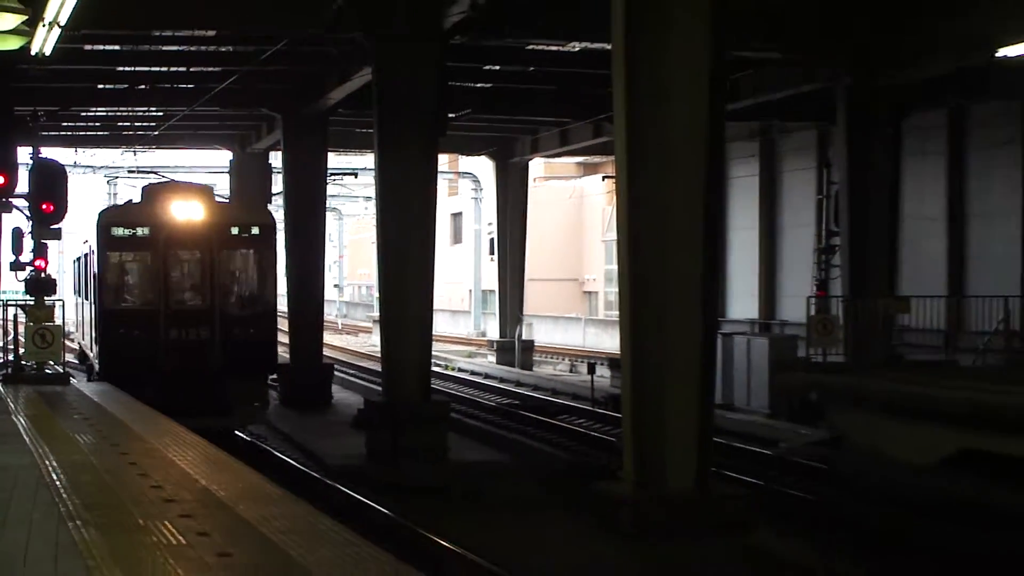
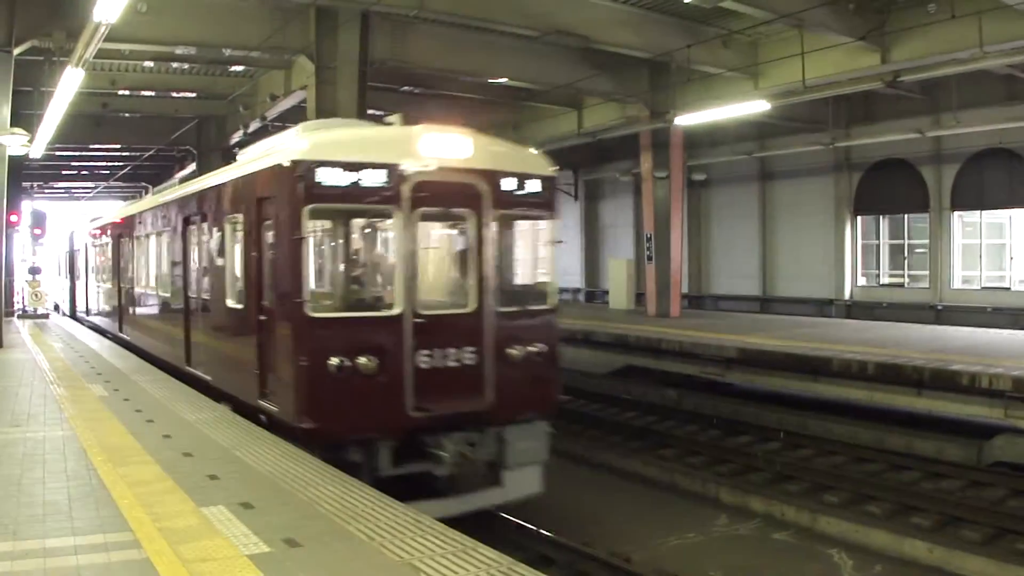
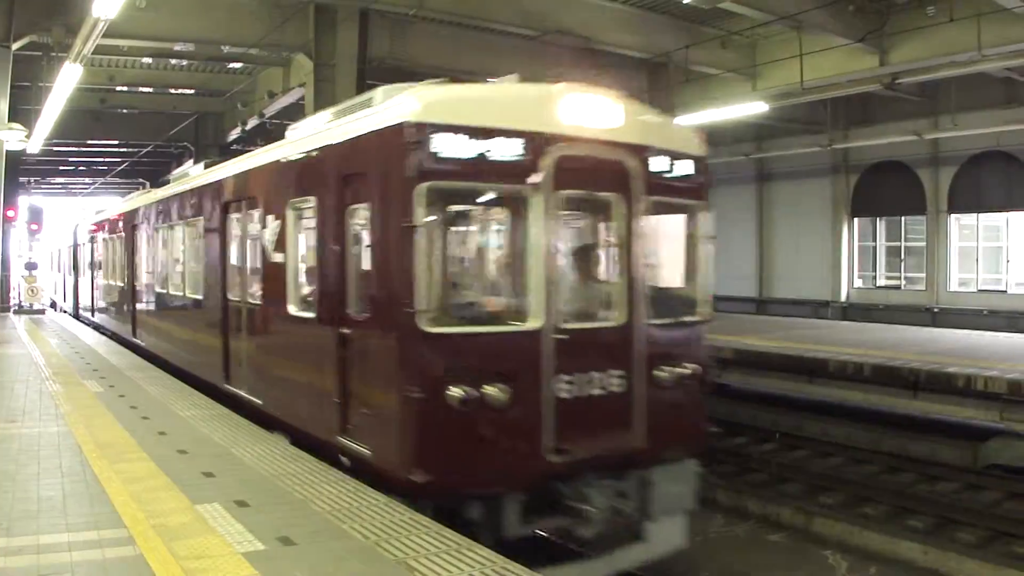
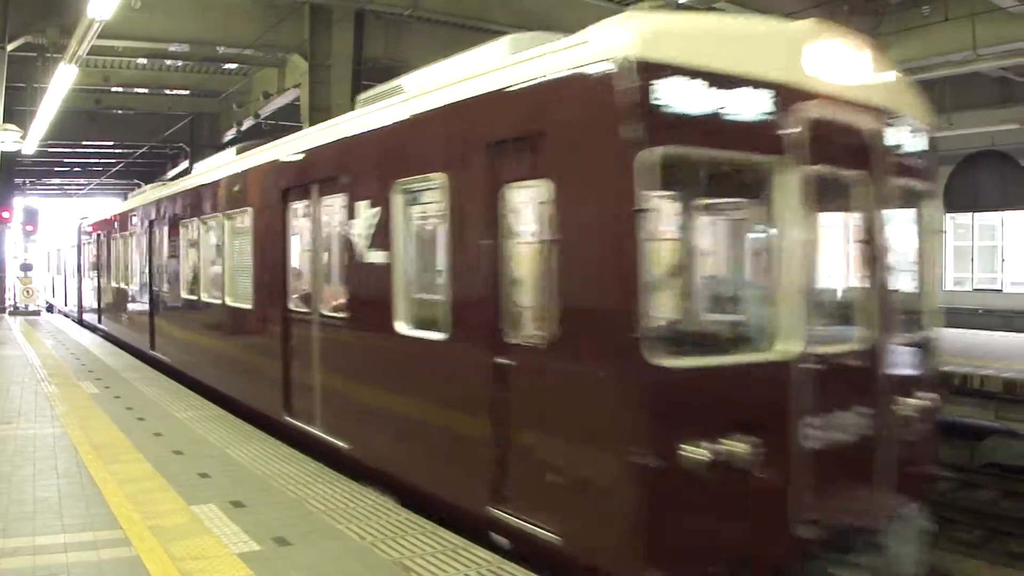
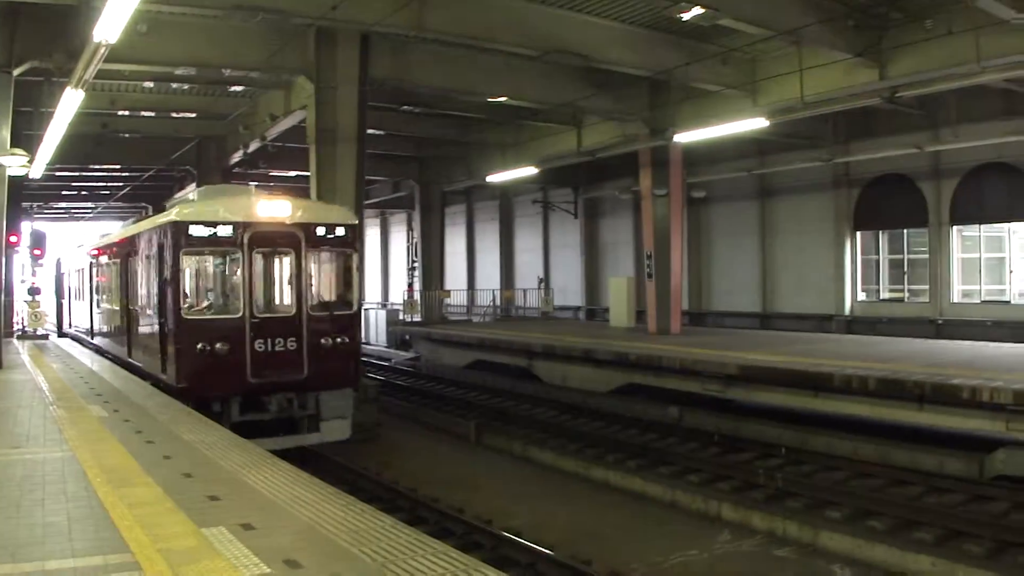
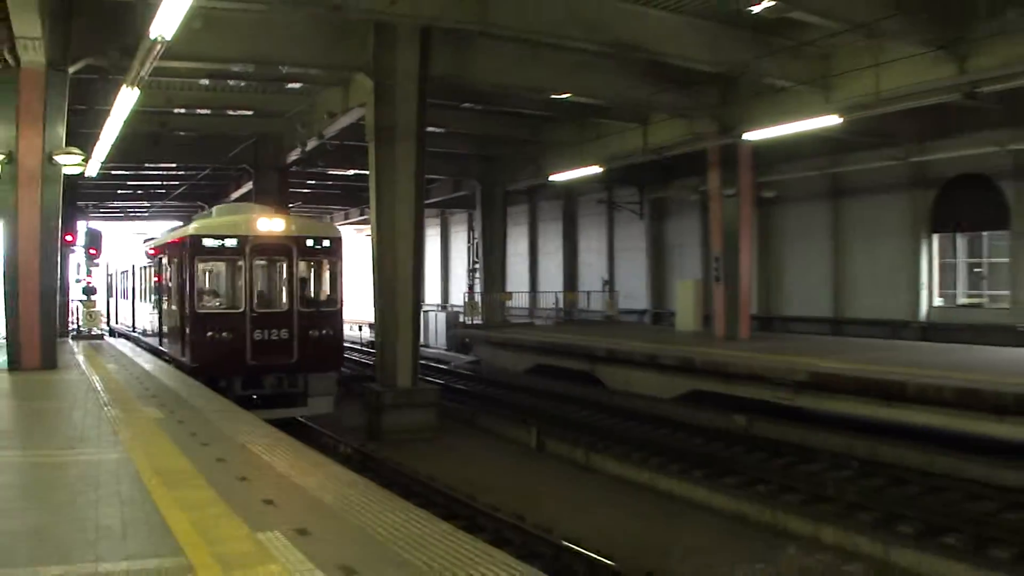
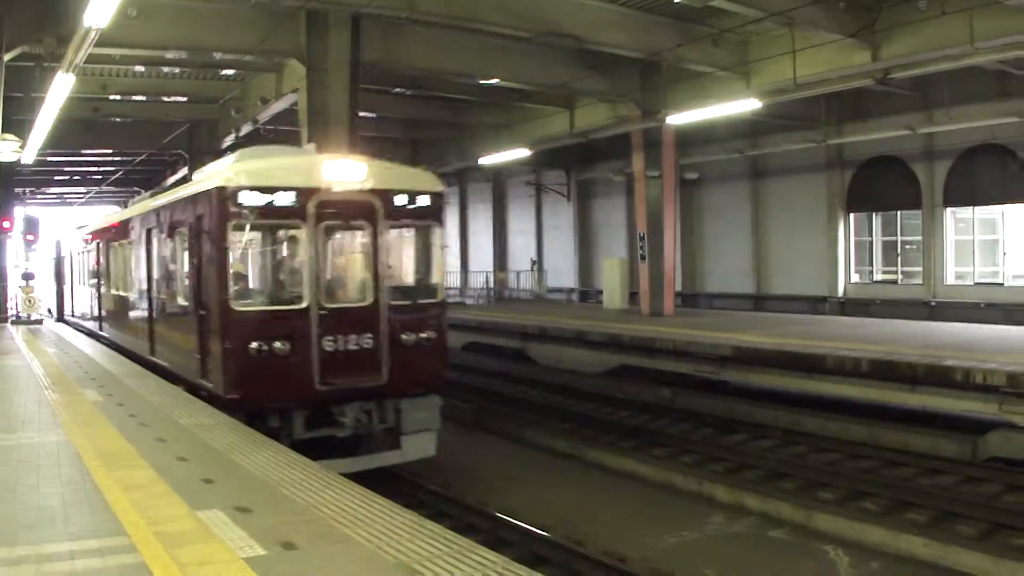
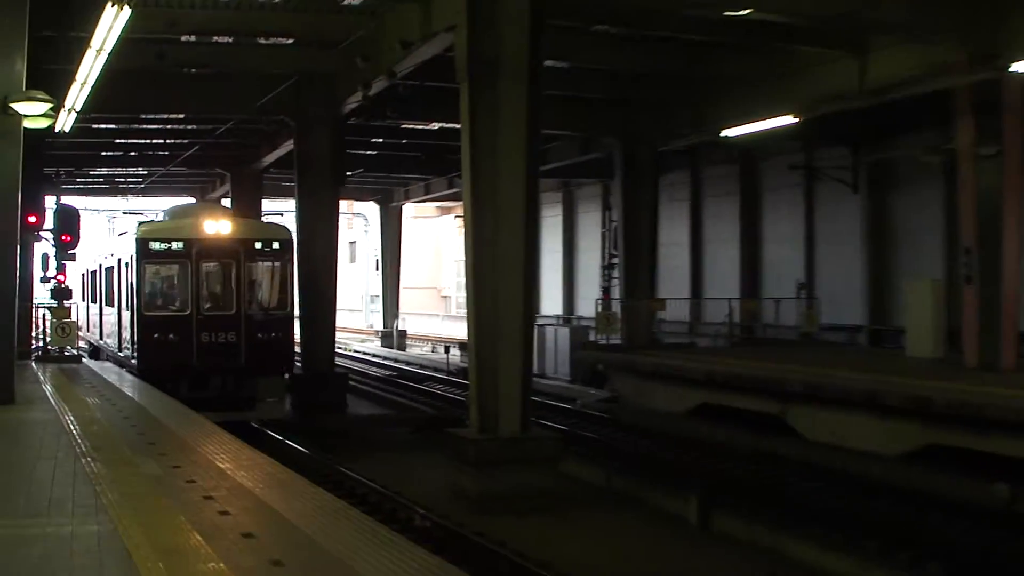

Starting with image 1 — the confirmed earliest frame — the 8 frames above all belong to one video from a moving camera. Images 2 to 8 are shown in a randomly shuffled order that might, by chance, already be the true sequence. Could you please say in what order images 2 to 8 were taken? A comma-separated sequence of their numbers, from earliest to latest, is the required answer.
8, 6, 5, 7, 2, 3, 4
